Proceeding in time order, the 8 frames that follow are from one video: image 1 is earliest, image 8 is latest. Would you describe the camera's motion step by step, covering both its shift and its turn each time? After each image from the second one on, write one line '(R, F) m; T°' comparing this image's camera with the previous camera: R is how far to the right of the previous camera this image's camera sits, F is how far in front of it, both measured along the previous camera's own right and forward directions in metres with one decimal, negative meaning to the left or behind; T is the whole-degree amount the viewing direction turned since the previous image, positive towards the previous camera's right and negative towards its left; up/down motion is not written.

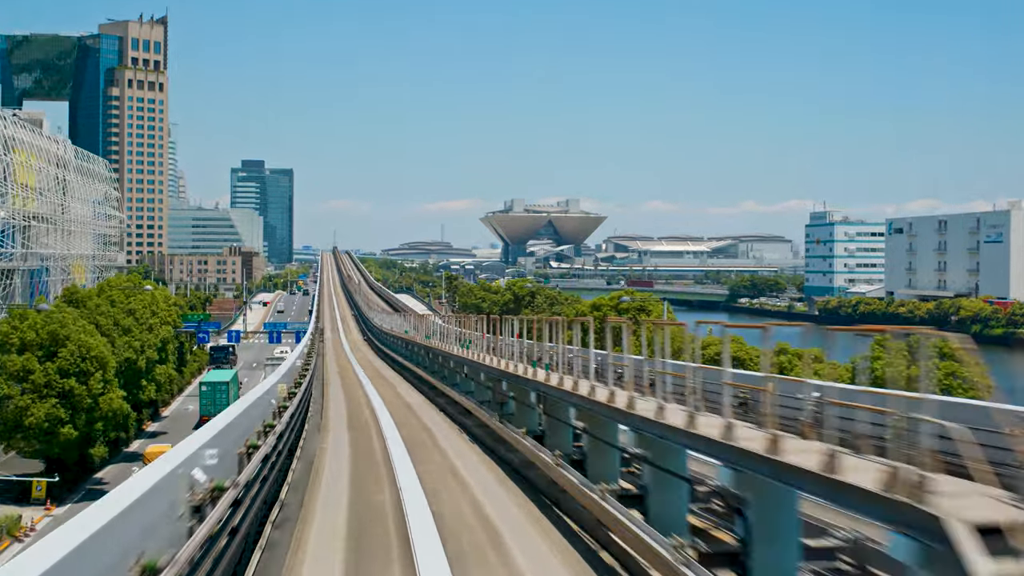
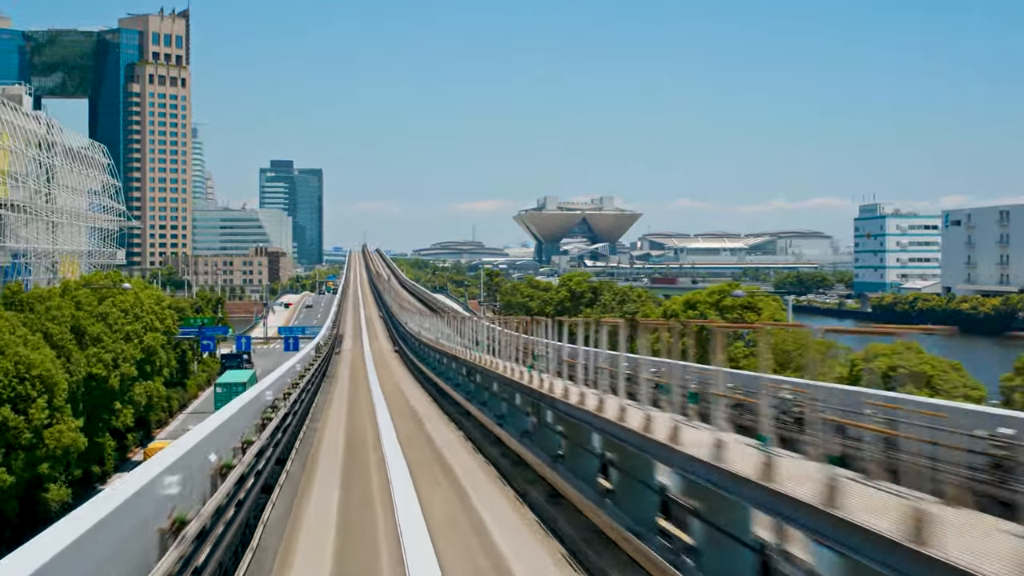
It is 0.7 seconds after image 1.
(-0.1, +0.7) m; -2°
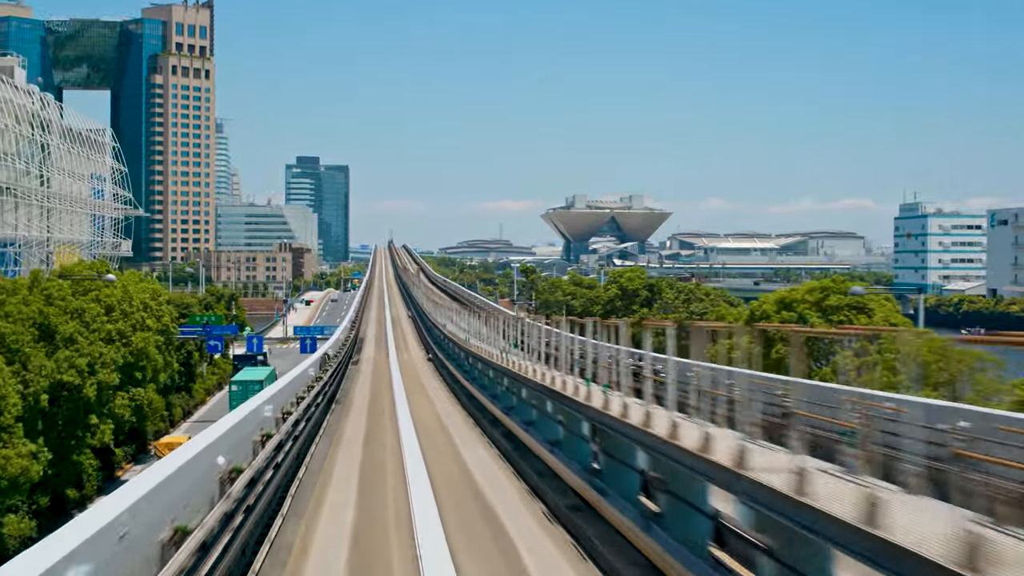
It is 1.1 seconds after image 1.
(-0.1, +0.5) m; -2°
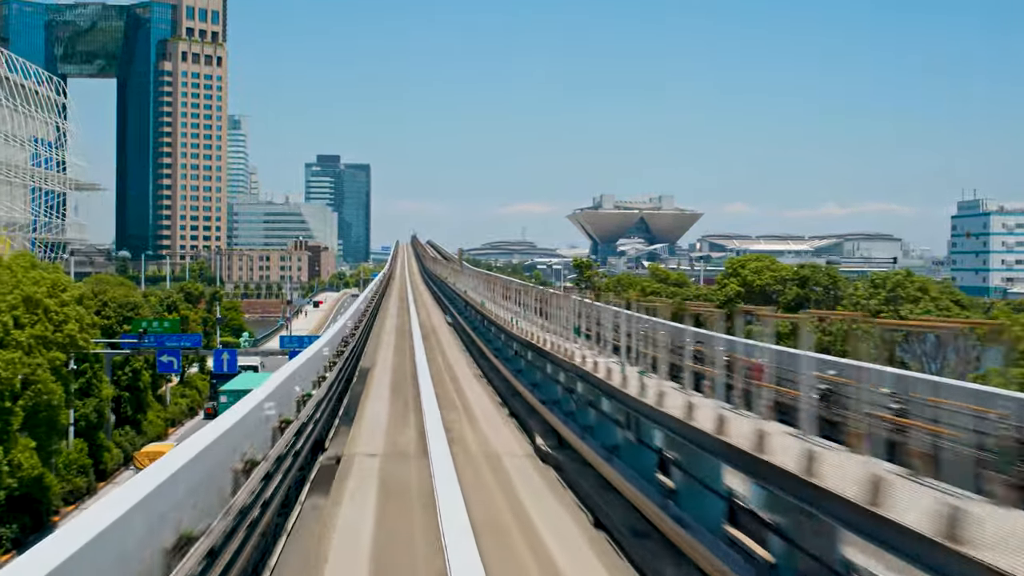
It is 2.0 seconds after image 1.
(-0.2, +1.1) m; -1°
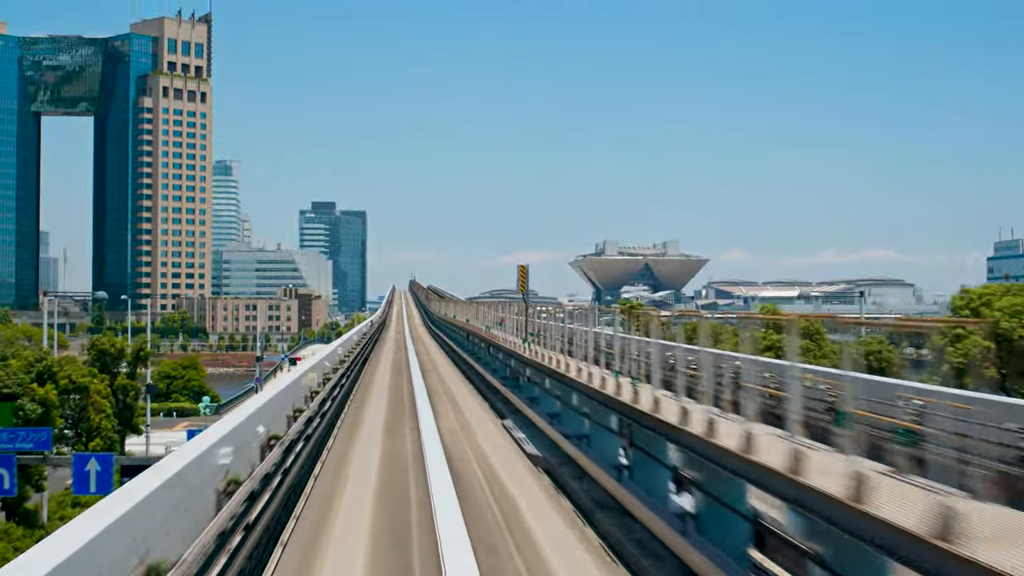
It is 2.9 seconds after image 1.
(-0.2, +1.1) m; 0°
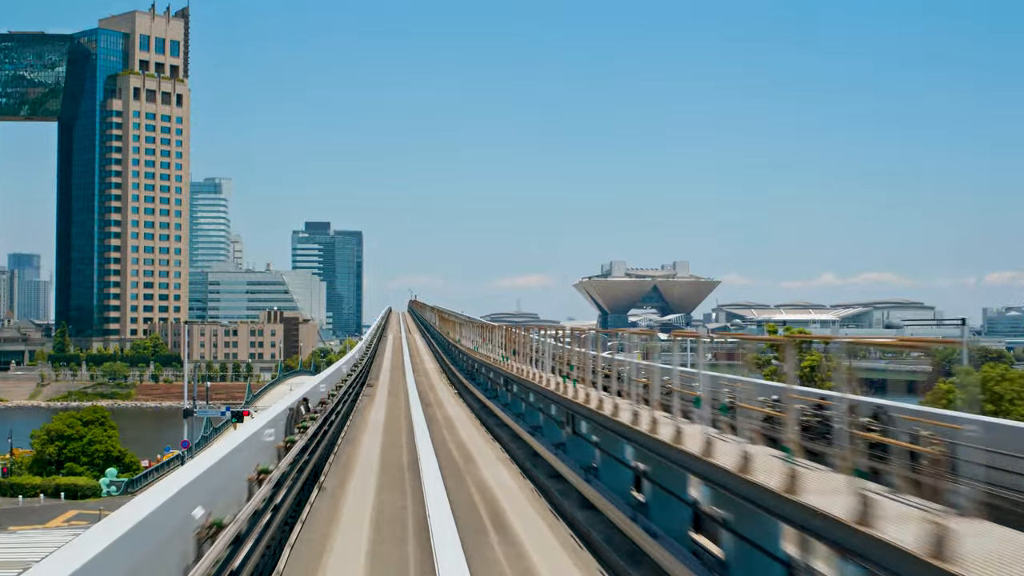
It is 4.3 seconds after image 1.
(-0.2, +1.4) m; 0°
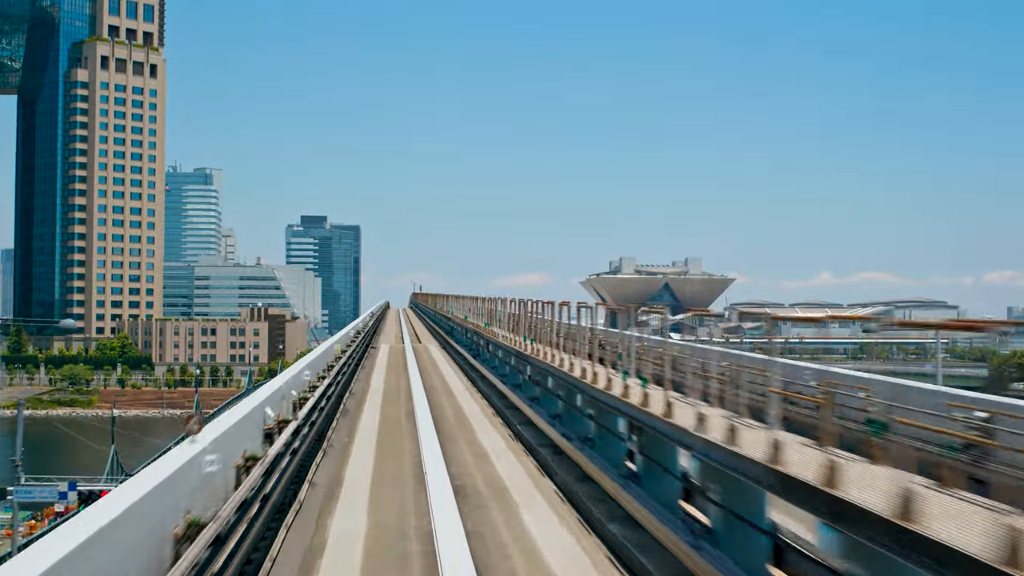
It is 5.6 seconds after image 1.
(-0.2, +1.4) m; 0°
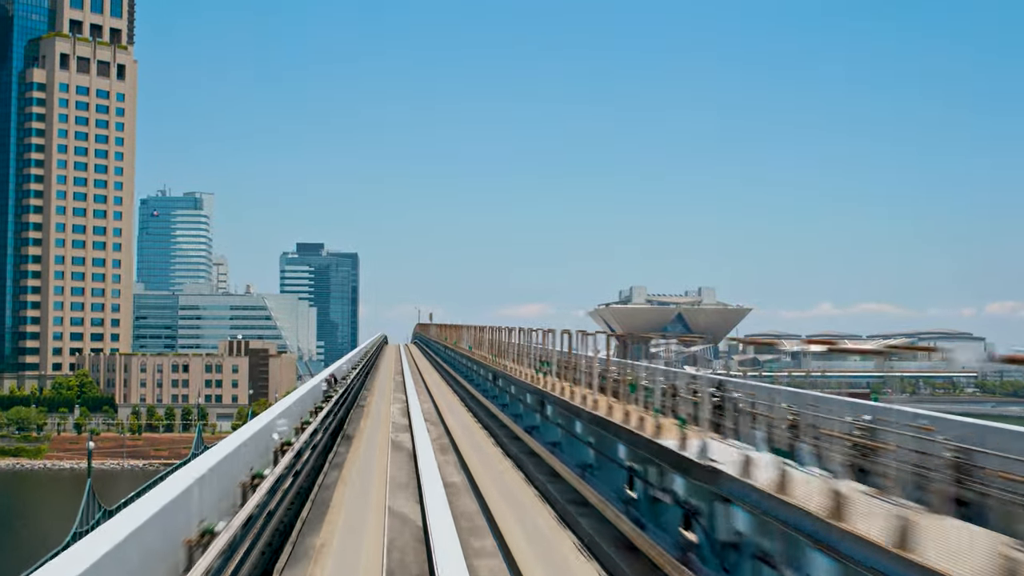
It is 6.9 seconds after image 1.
(-0.2, +1.4) m; 0°
